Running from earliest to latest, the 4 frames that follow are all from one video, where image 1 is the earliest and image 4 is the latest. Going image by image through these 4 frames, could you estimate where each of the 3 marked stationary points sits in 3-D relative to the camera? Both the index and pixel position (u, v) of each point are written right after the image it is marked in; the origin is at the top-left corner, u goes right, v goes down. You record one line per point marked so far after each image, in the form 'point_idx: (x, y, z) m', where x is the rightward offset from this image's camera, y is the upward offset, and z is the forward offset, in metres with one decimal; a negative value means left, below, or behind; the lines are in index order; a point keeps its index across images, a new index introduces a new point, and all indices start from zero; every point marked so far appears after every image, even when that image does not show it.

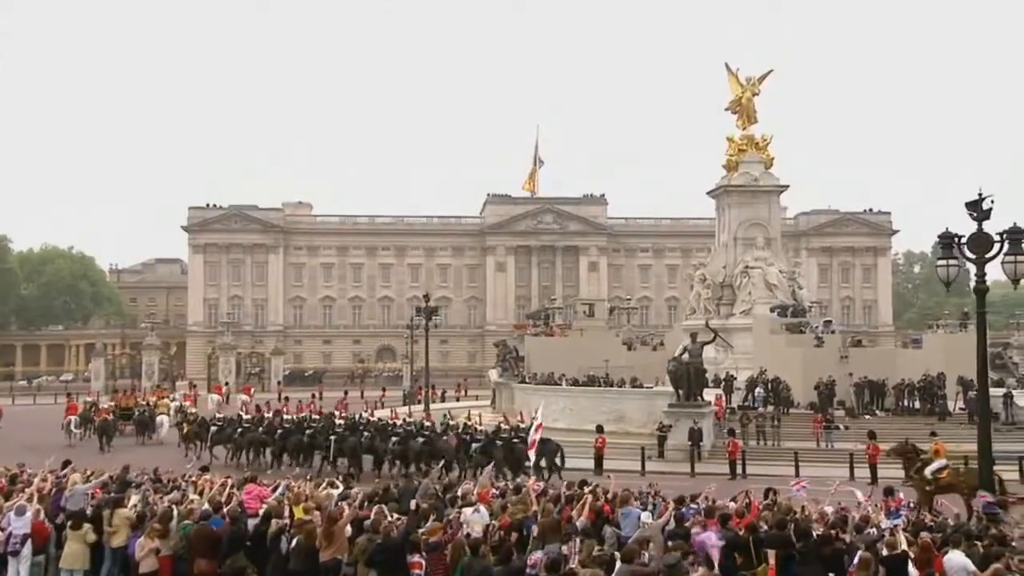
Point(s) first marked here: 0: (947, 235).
0: (+6.2, +0.7, +15.0) m
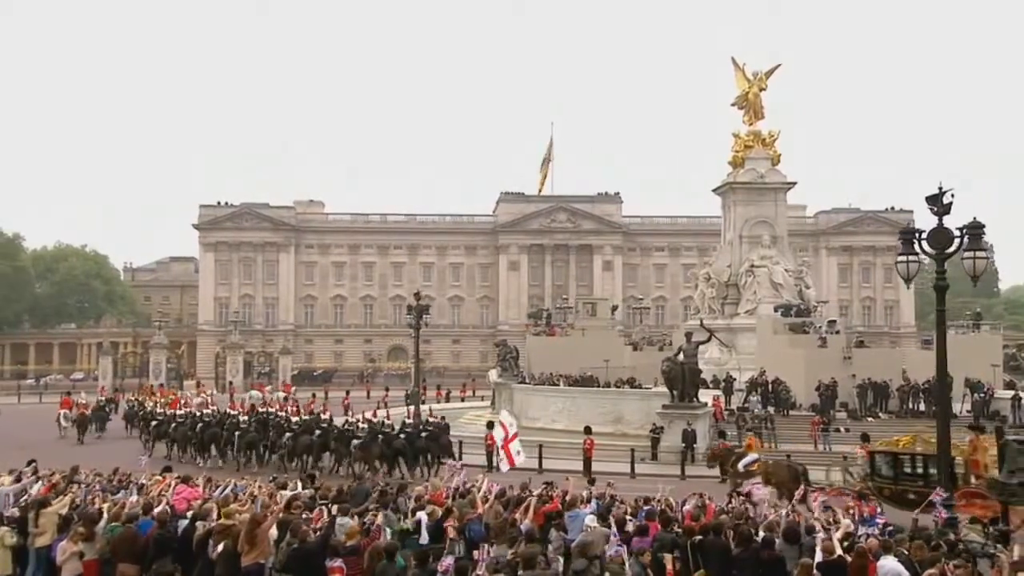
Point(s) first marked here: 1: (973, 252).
0: (+5.4, +0.8, +14.2) m
1: (+6.0, +0.5, +13.4) m
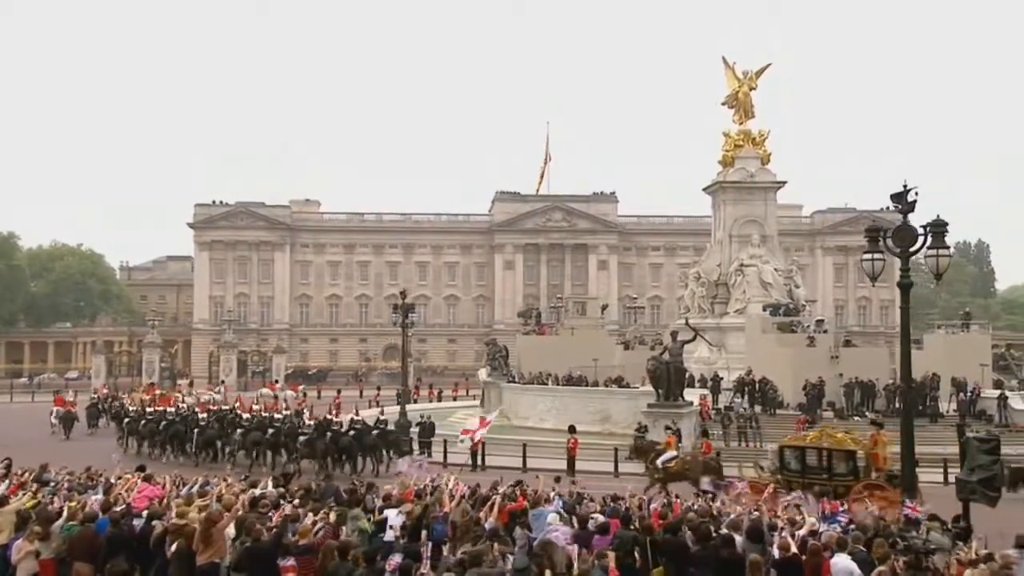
0: (+5.0, +0.8, +14.1) m
1: (+5.5, +0.5, +13.4) m
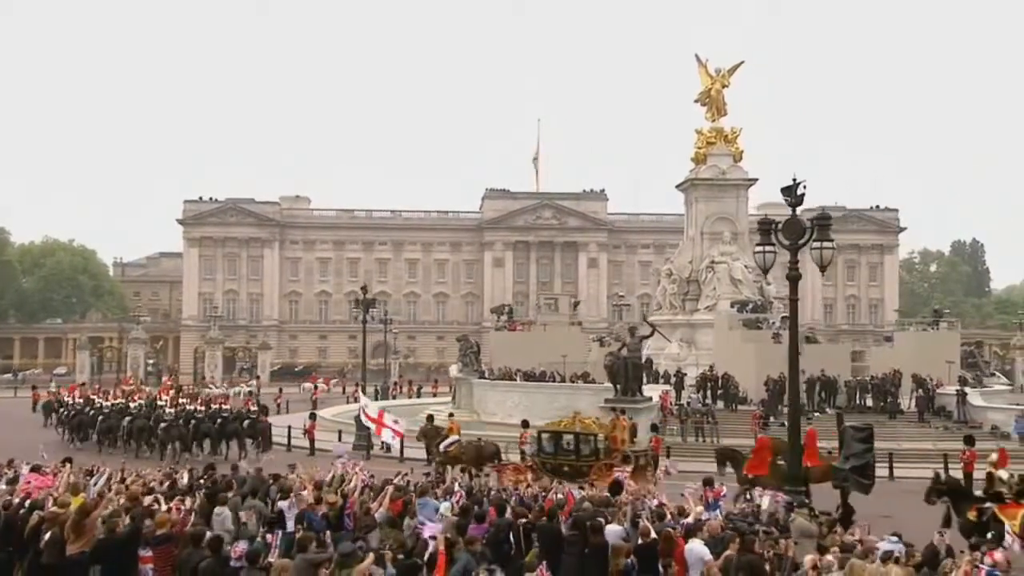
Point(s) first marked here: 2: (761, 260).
0: (+3.5, +0.9, +14.3) m
1: (+4.1, +0.6, +13.5) m
2: (+3.4, +0.4, +14.1) m
